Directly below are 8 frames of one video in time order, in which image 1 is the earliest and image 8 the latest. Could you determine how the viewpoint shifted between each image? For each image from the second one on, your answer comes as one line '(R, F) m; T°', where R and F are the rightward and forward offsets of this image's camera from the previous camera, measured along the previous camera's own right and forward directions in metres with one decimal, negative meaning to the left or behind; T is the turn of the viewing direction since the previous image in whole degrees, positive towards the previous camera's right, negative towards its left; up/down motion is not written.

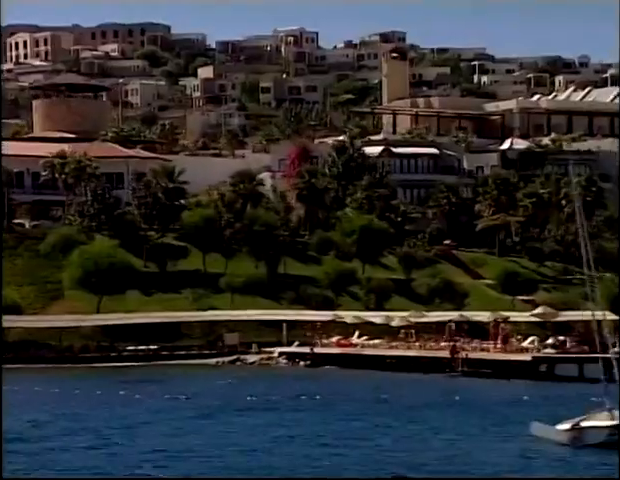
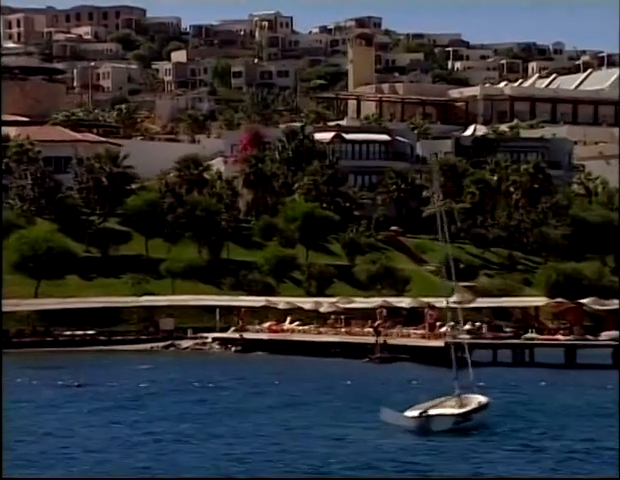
(+1.0, -0.2) m; +1°
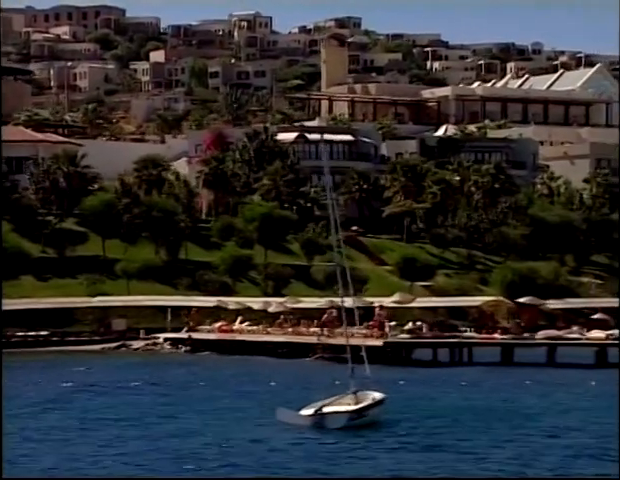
(+0.7, -0.1) m; +1°
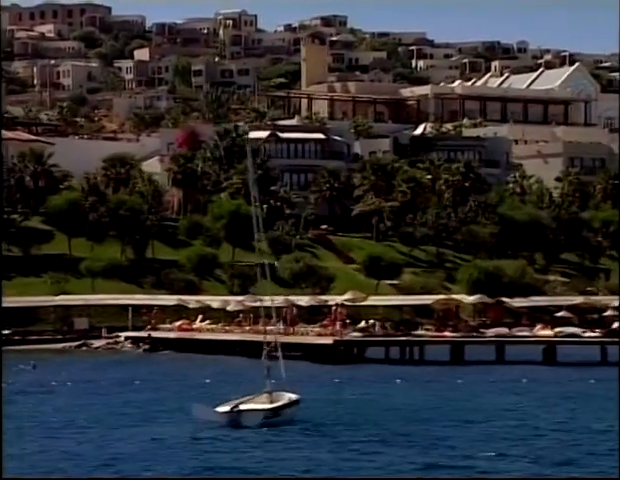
(+0.6, -0.1) m; +1°
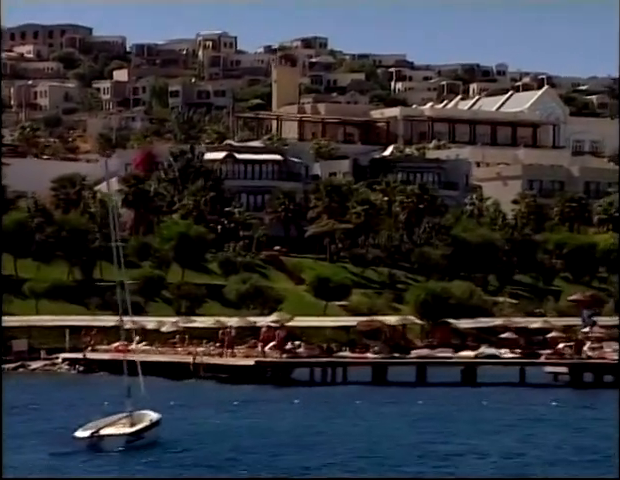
(+1.0, -0.1) m; +1°
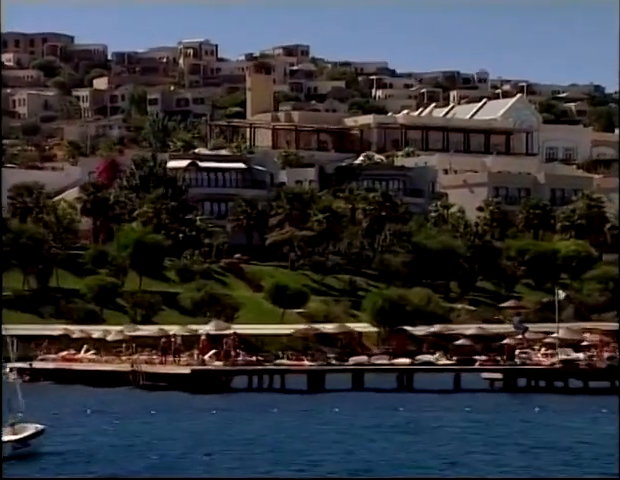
(+0.8, 0.0) m; +1°
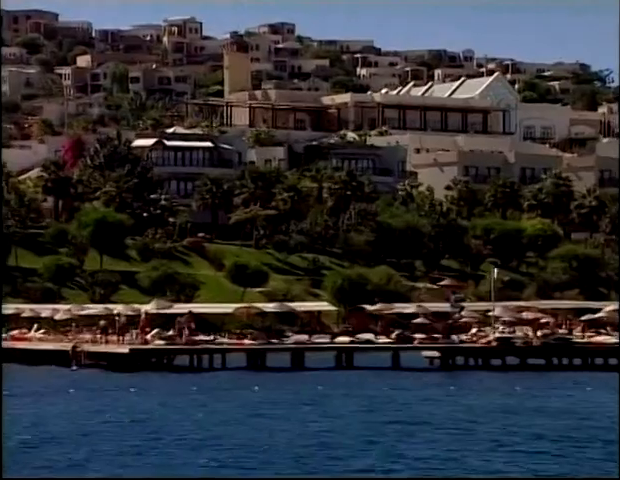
(+0.8, 0.0) m; +1°
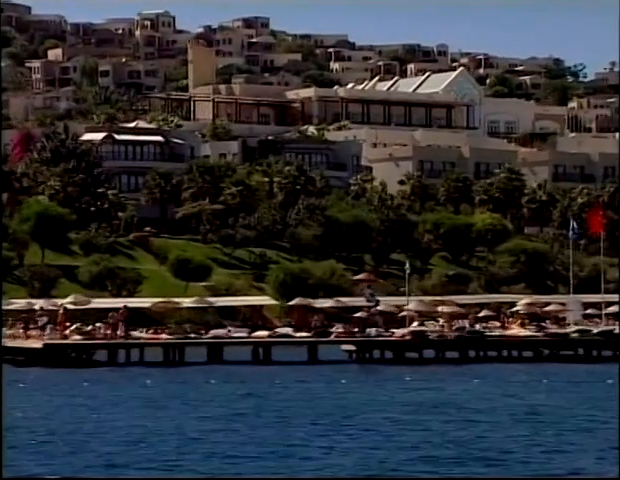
(+1.0, 0.0) m; +1°
